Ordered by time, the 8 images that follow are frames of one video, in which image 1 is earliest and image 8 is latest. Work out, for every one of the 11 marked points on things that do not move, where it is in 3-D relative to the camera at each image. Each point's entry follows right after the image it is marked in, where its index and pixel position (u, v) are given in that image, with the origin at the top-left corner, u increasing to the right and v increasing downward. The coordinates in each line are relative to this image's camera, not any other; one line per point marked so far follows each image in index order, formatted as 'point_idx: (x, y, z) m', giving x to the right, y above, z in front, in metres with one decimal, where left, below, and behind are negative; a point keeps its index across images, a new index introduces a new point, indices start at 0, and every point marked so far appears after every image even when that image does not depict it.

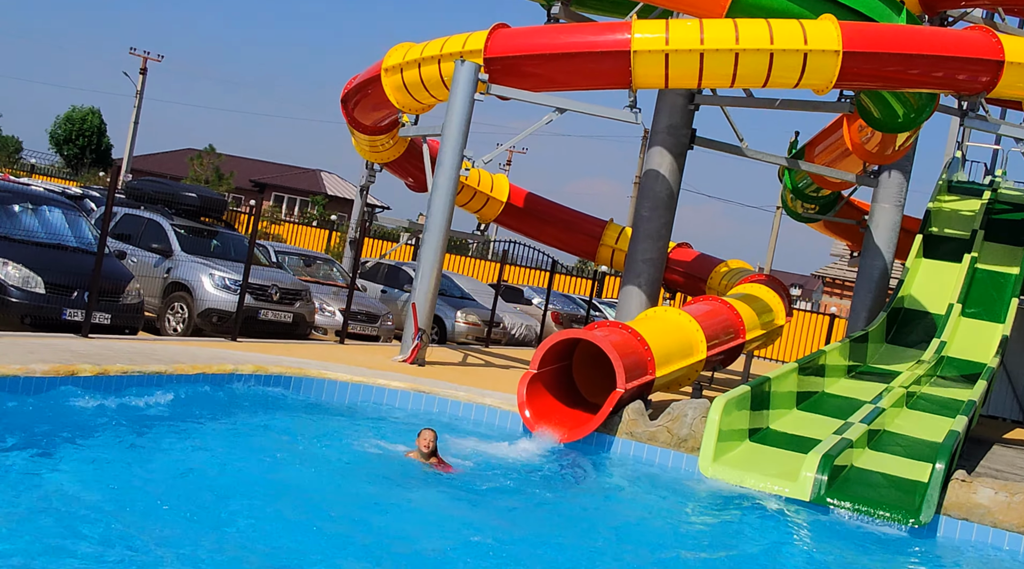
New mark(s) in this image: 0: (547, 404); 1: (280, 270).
0: (+0.4, -1.4, +14.1) m
1: (-3.1, +0.2, +16.3) m
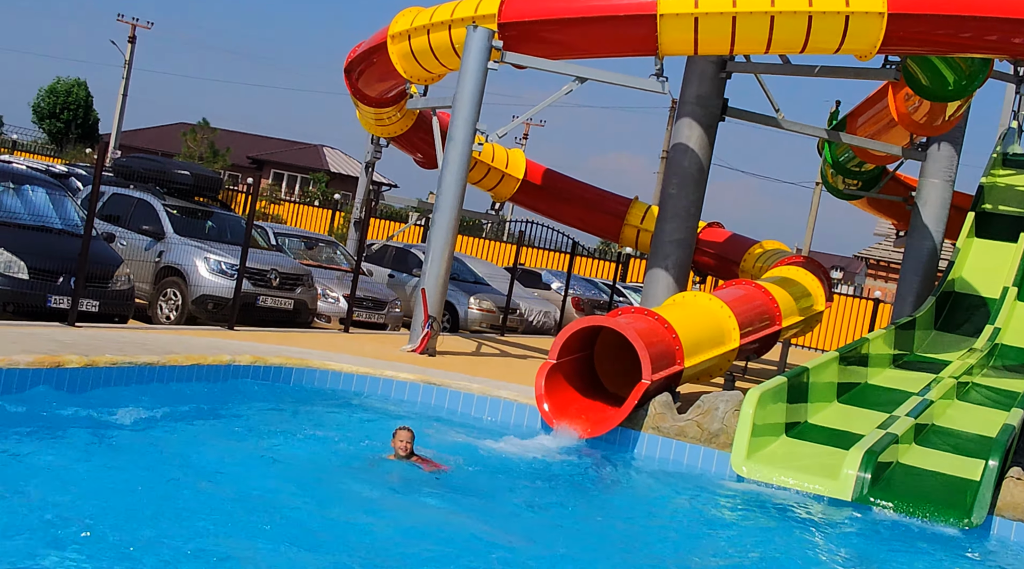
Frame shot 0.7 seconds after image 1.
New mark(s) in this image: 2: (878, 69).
0: (+0.6, -1.2, +13.1) m
1: (-2.9, +0.4, +15.4) m
2: (+3.9, +2.3, +13.1) m
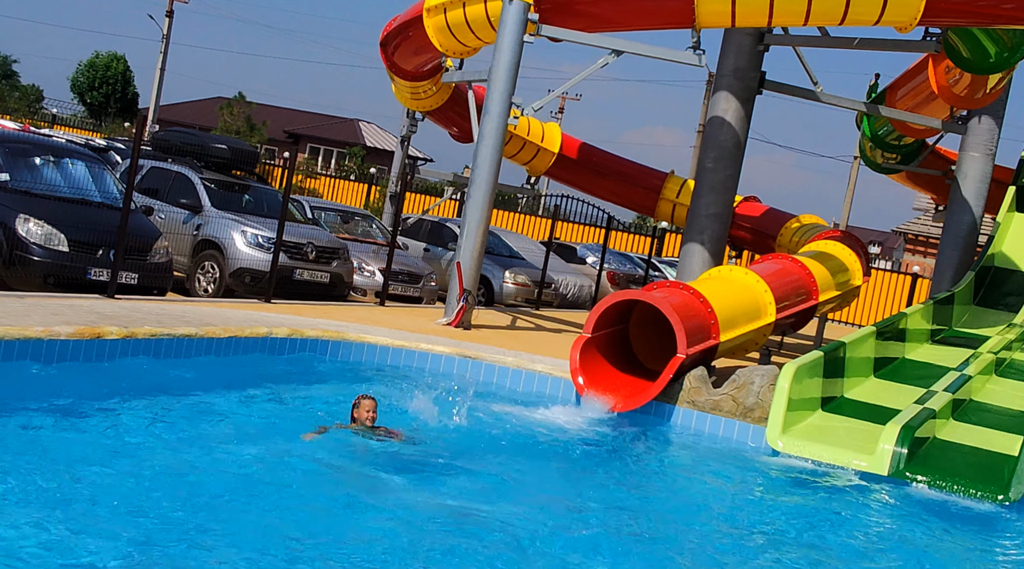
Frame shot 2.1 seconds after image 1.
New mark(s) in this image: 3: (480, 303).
0: (+1.0, -0.9, +13.1) m
1: (-2.4, +0.7, +15.5) m
2: (+4.3, +2.6, +12.9) m
3: (-0.4, -0.3, +18.1) m
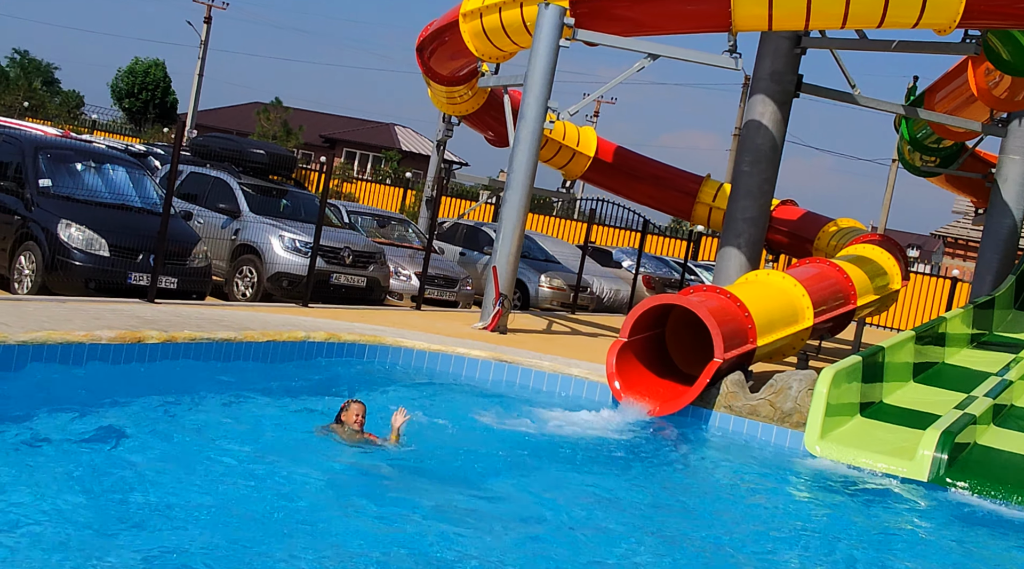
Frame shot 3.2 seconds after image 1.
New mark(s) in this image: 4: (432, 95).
0: (+1.4, -1.0, +13.1) m
1: (-2.0, +0.7, +15.5) m
2: (+4.6, +2.5, +12.8) m
3: (+0.1, -0.3, +18.1) m
4: (-1.1, +2.7, +17.2) m
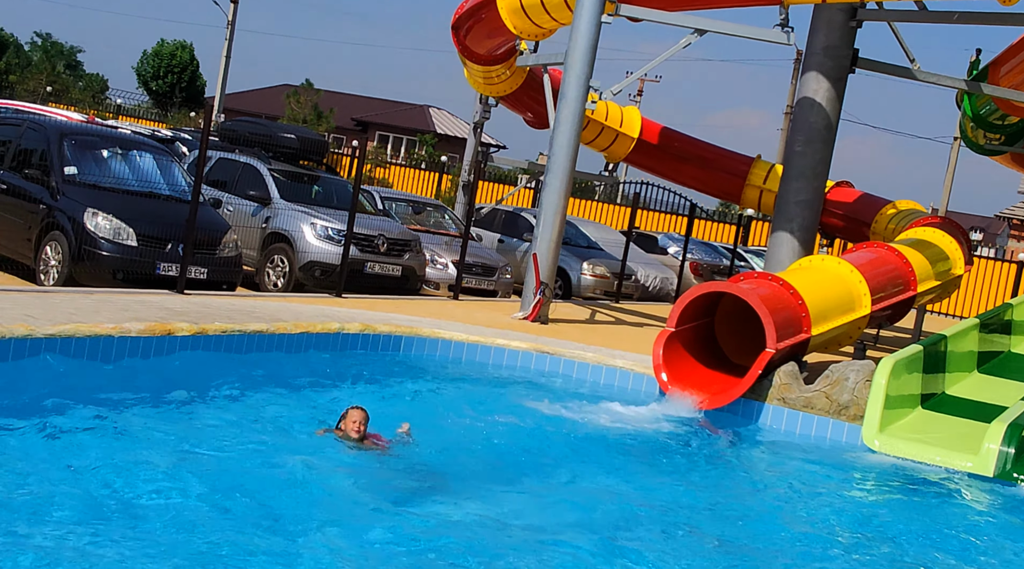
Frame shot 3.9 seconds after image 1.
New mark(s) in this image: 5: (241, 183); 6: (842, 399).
0: (+1.8, -0.8, +12.5) m
1: (-1.5, +0.8, +15.1) m
2: (+5.0, +2.7, +12.1) m
3: (+0.7, -0.2, +17.5) m
4: (-0.6, +2.8, +16.7) m
5: (-3.1, +1.2, +14.3) m
6: (+3.1, -1.1, +11.8) m
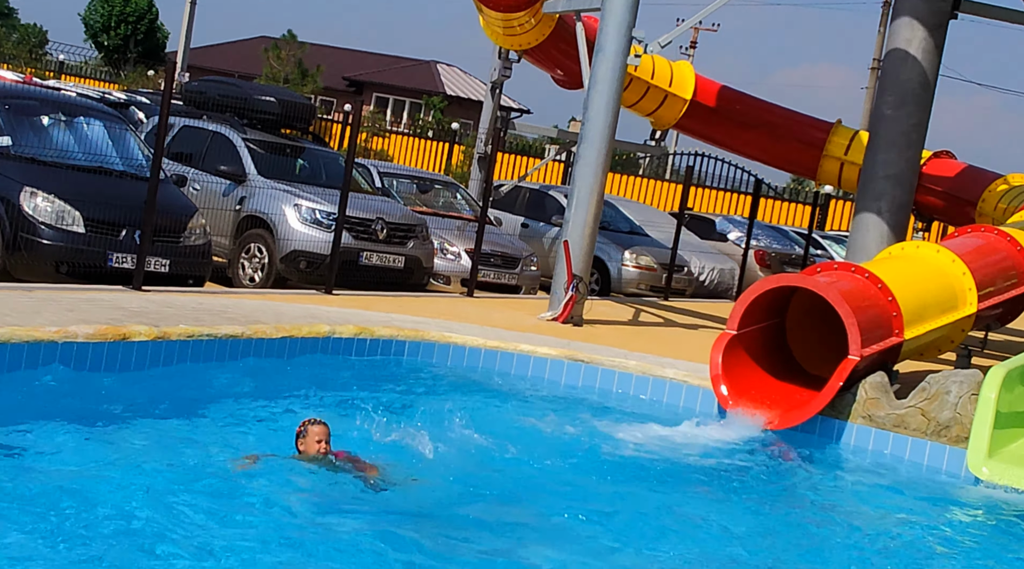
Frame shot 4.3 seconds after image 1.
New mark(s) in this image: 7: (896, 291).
0: (+2.0, -0.8, +10.3) m
1: (-1.3, +0.8, +12.9) m
2: (+5.2, +2.7, +9.9) m
3: (+0.9, -0.1, +15.4) m
4: (-0.3, +2.8, +14.6) m
5: (-2.9, +1.2, +12.2) m
6: (+3.4, -1.0, +9.6) m
7: (+3.1, 0.0, +9.8) m
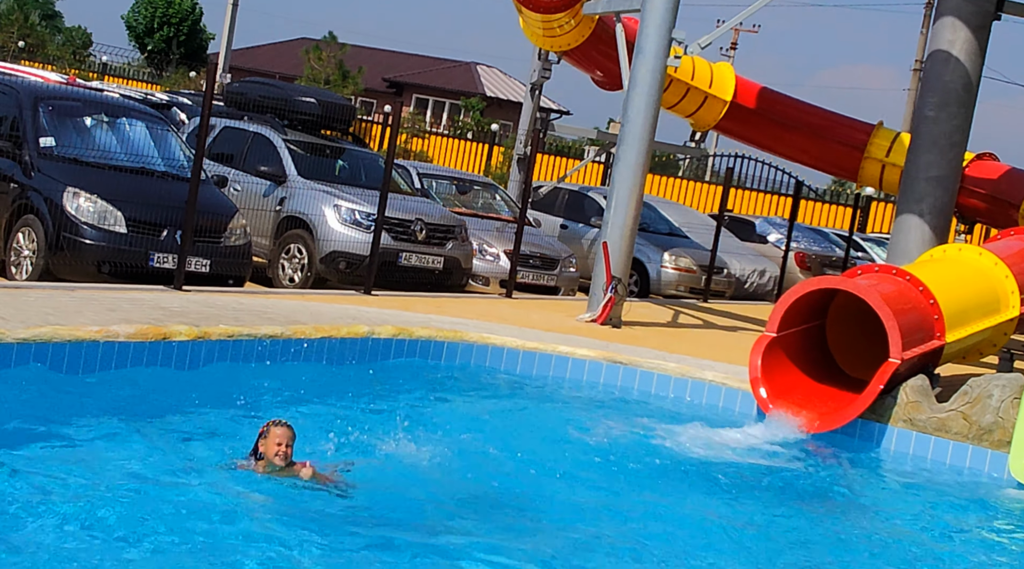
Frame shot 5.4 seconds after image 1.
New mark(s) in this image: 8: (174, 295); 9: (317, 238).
0: (+2.3, -0.8, +10.3) m
1: (-0.9, +0.8, +12.9) m
2: (+5.6, +2.7, +9.8) m
3: (+1.3, -0.1, +15.3) m
4: (+0.1, +2.8, +14.6) m
5: (-2.5, +1.2, +12.2) m
6: (+3.7, -1.1, +9.5) m
7: (+3.4, -0.1, +9.8) m
8: (-2.9, -0.1, +10.4) m
9: (-1.8, +0.4, +11.7) m
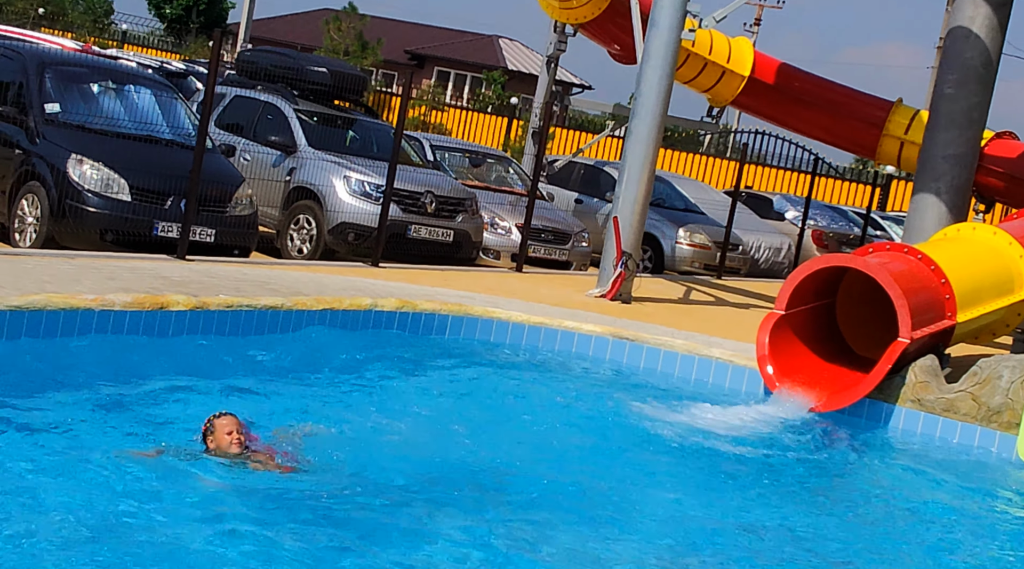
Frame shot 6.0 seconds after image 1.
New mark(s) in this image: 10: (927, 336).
0: (+2.4, -0.6, +10.2) m
1: (-0.8, +1.1, +12.8) m
2: (+5.7, +2.8, +9.6) m
3: (+1.4, +0.2, +15.2) m
4: (+0.2, +3.1, +14.4) m
5: (-2.4, +1.5, +12.1) m
6: (+3.7, -0.9, +9.5) m
7: (+3.5, +0.1, +9.7) m
8: (-2.8, +0.2, +10.3) m
9: (-1.7, +0.7, +11.5) m
10: (+3.2, -0.4, +9.3) m
